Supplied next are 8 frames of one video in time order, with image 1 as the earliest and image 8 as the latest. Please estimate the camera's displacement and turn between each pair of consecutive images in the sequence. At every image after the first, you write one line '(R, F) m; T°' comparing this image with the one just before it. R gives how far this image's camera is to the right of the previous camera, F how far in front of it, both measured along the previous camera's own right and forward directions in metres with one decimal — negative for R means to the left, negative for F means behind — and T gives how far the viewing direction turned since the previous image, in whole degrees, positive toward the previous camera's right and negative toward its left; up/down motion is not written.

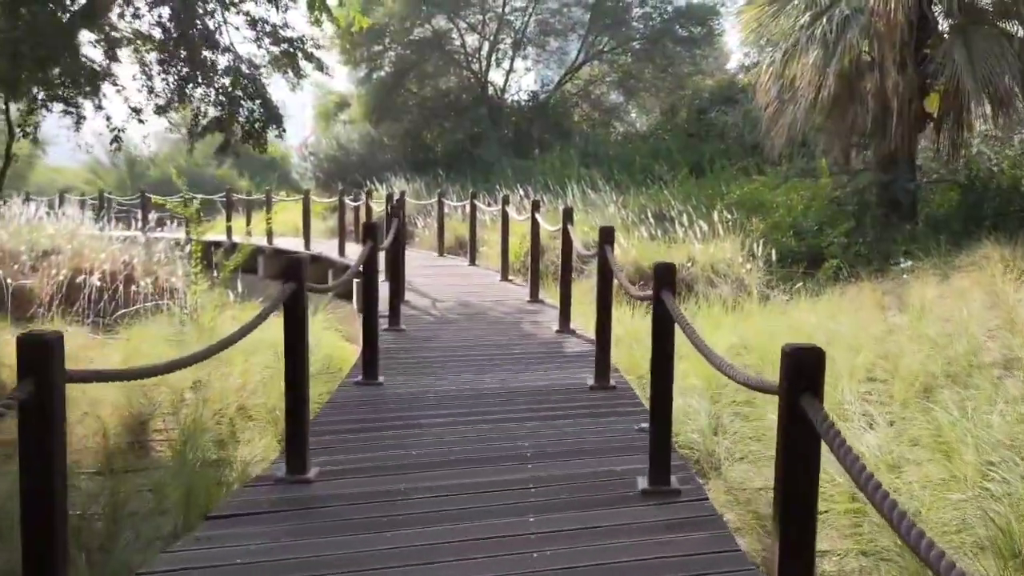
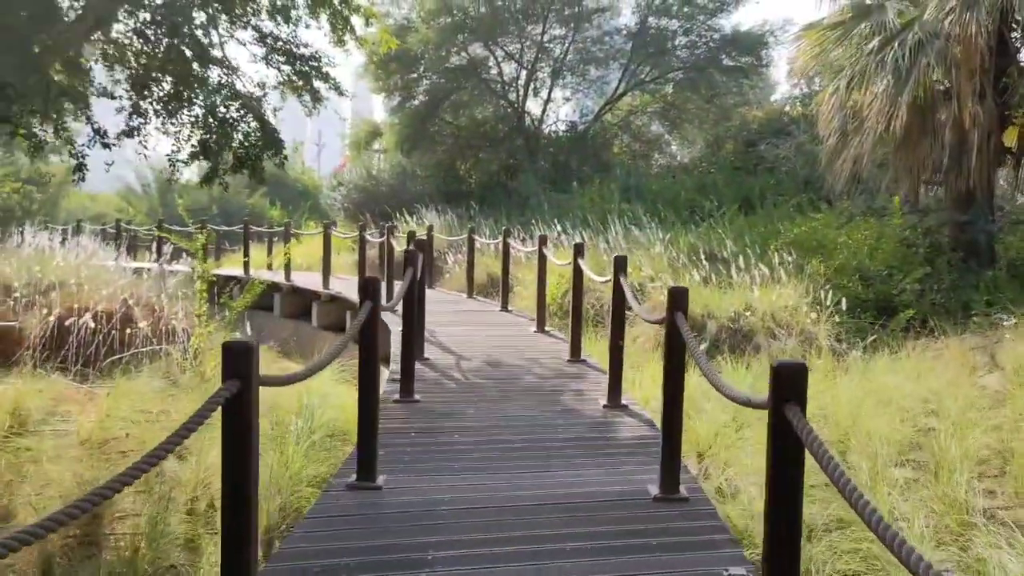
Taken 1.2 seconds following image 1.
(0.0, +0.9) m; -2°
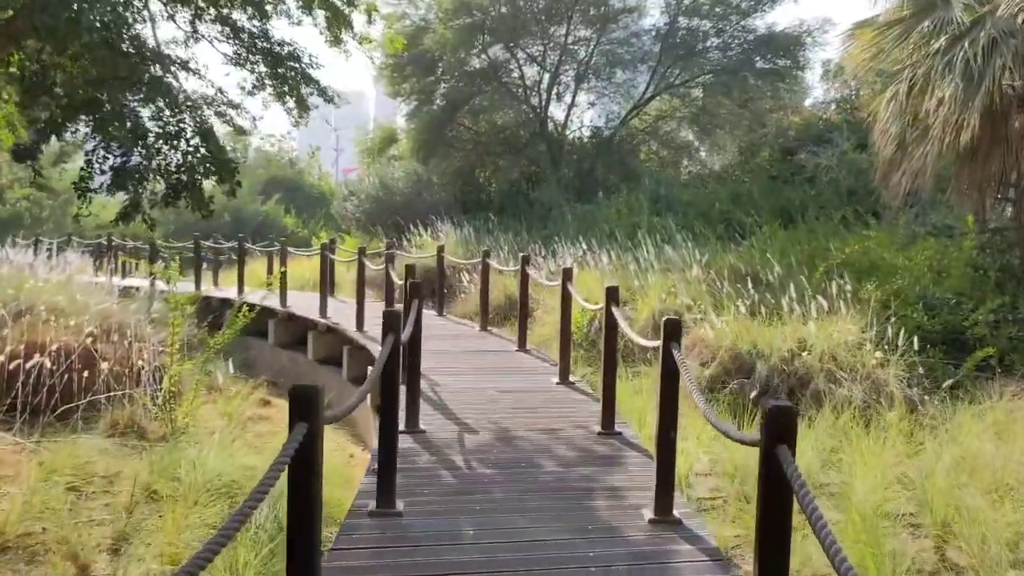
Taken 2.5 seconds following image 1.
(0.0, +1.0) m; -2°
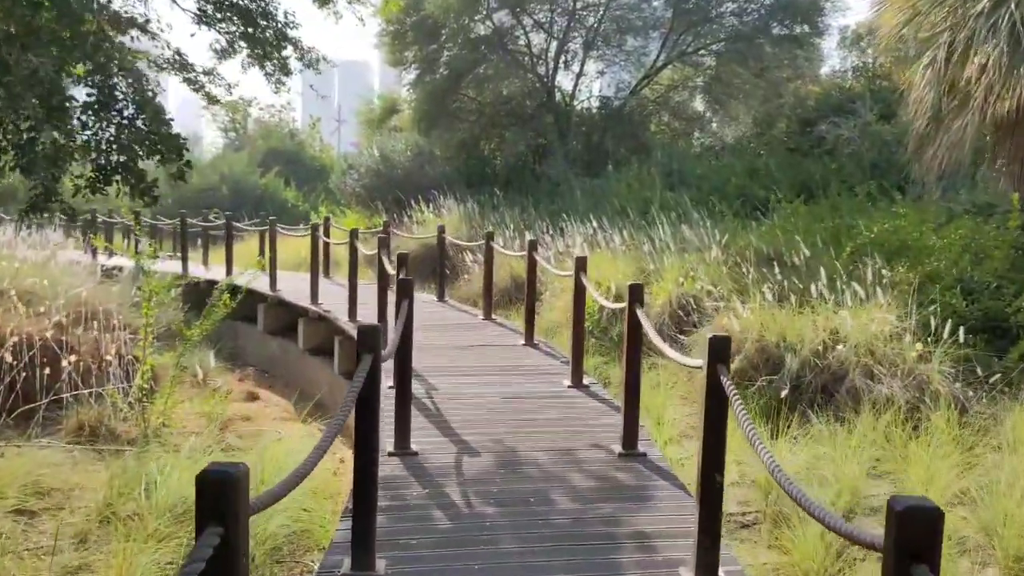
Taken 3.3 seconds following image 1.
(0.0, +0.6) m; 0°
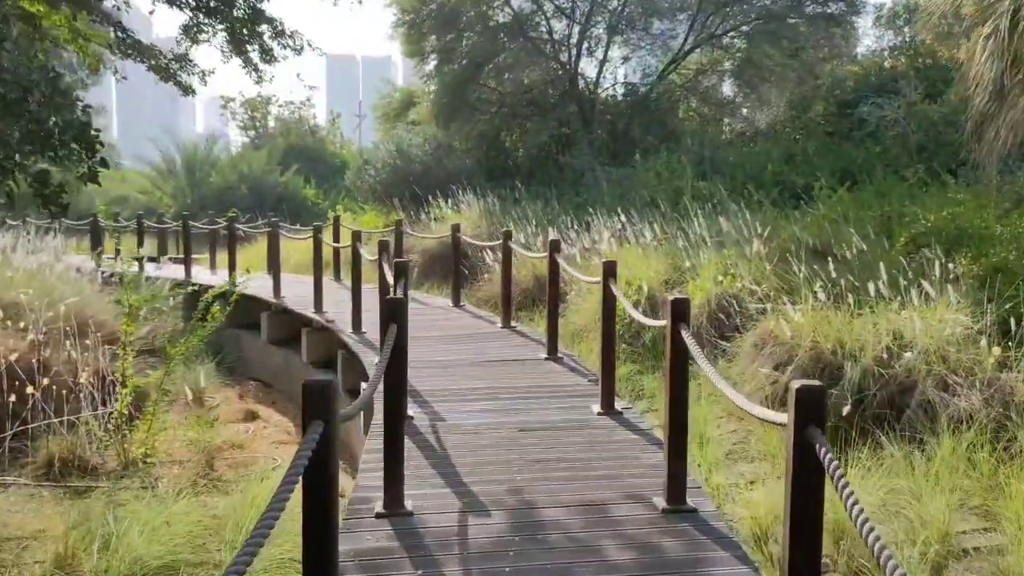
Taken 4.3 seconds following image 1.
(0.0, +0.7) m; -2°
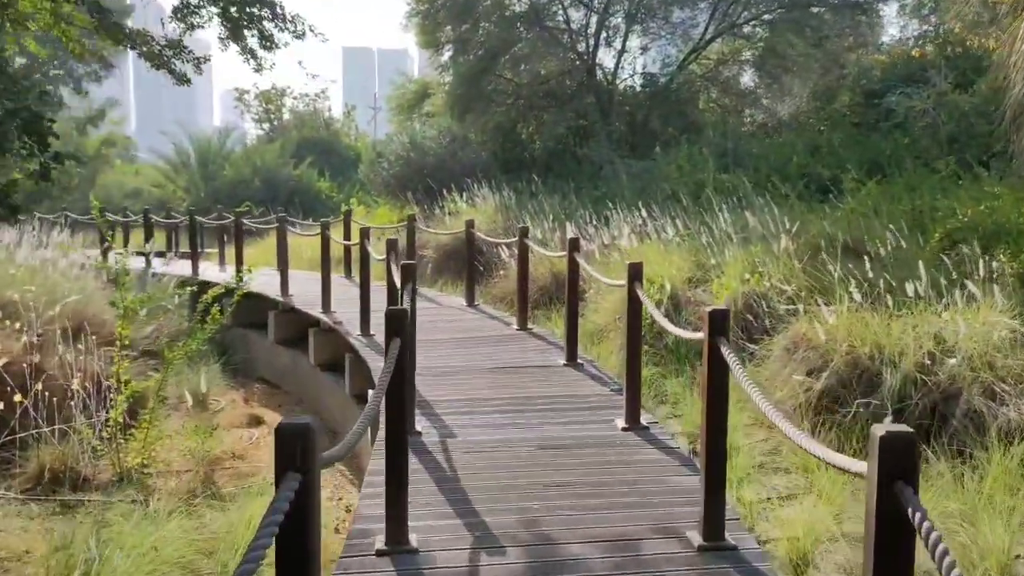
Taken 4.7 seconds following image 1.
(0.0, +0.3) m; -1°
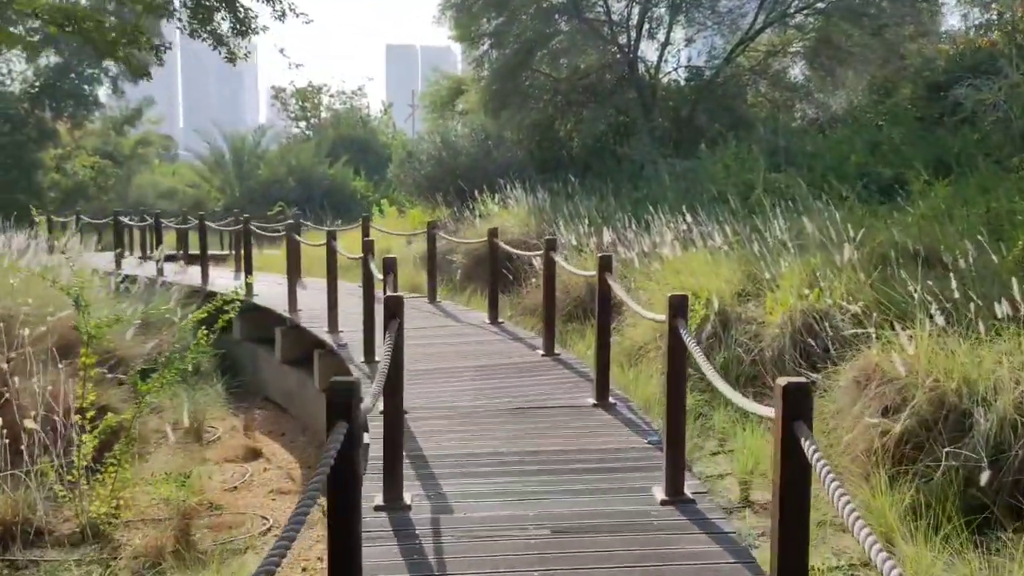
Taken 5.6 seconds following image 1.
(+0.1, +0.7) m; -3°
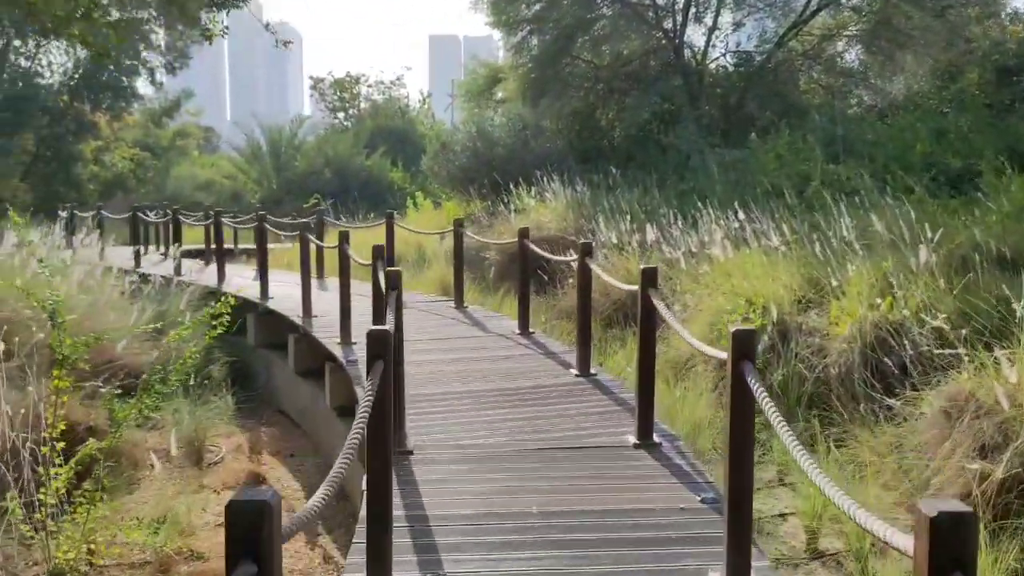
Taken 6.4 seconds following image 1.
(+0.1, +0.6) m; -3°
